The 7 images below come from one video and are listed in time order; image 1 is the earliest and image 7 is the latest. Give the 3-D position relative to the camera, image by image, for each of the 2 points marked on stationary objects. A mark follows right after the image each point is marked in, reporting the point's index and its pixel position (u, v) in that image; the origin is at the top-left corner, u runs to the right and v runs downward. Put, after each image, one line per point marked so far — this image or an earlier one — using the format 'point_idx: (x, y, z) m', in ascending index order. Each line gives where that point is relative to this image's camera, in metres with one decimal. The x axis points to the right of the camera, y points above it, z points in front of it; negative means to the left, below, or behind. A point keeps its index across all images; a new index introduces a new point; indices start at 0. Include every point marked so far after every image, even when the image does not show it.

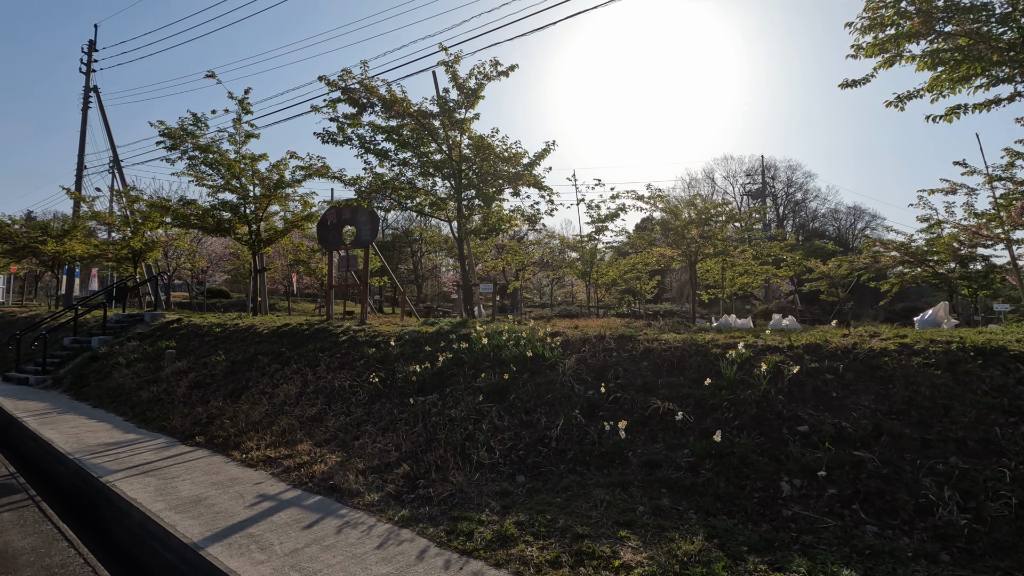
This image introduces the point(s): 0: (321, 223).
0: (-4.1, +1.4, +11.4) m
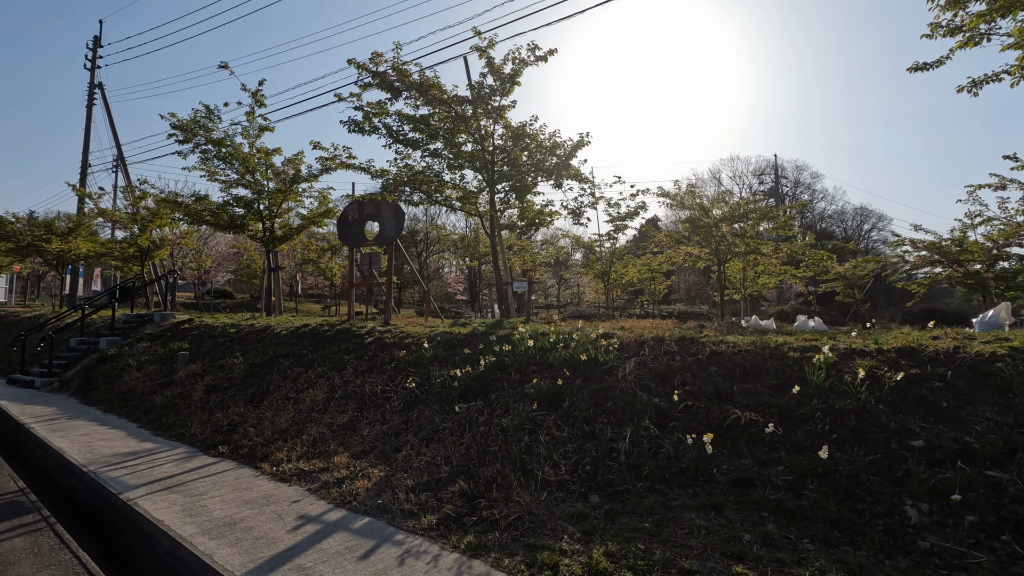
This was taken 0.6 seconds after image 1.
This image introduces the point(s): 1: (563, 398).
0: (-3.5, +1.4, +10.9) m
1: (+0.6, -1.2, +5.8) m
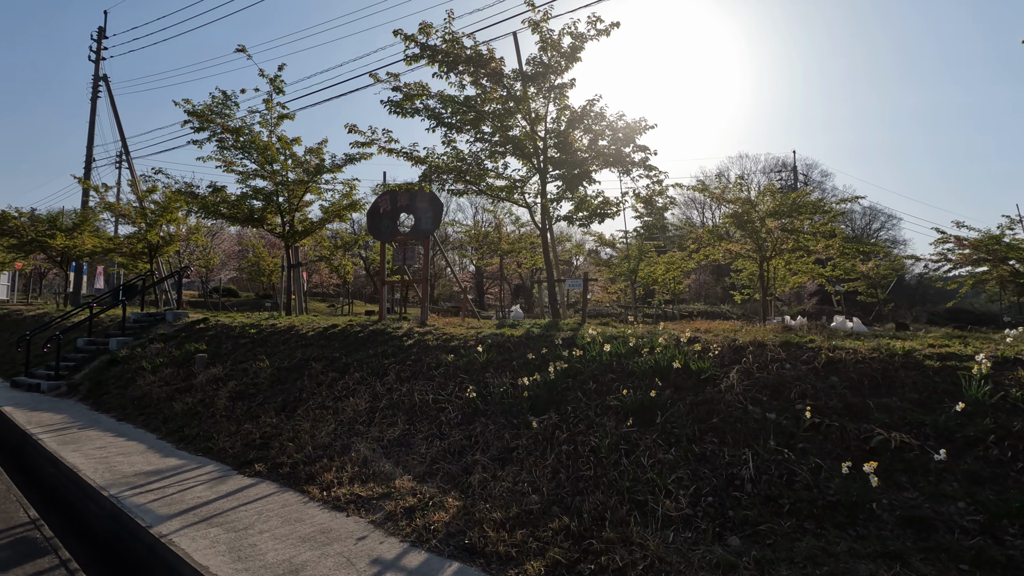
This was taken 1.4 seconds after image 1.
0: (-2.7, +1.5, +10.1) m
1: (+1.4, -1.2, +5.1) m
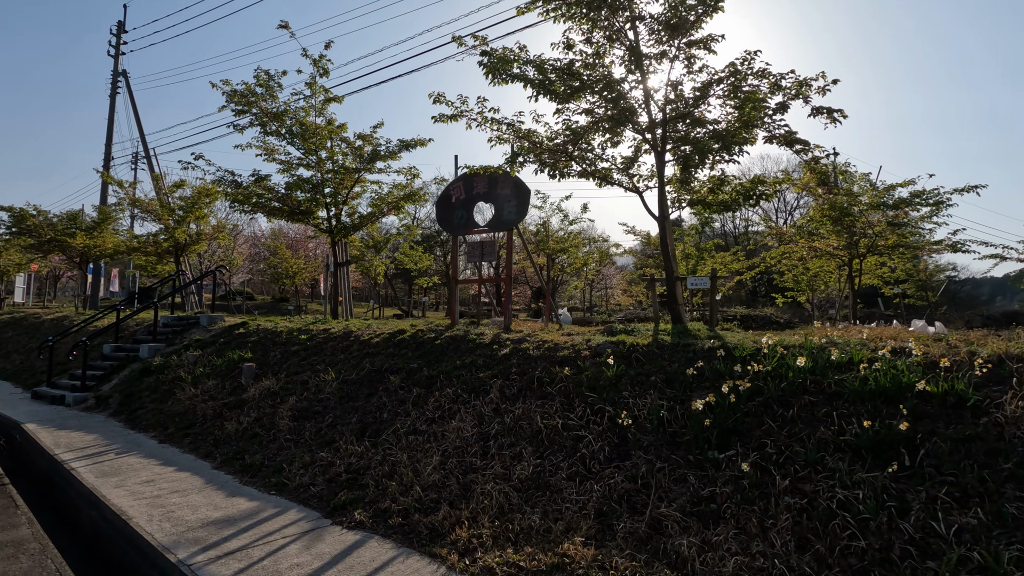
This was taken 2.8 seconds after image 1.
0: (-1.2, +1.5, +8.8) m
1: (+2.8, -1.2, +3.7) m
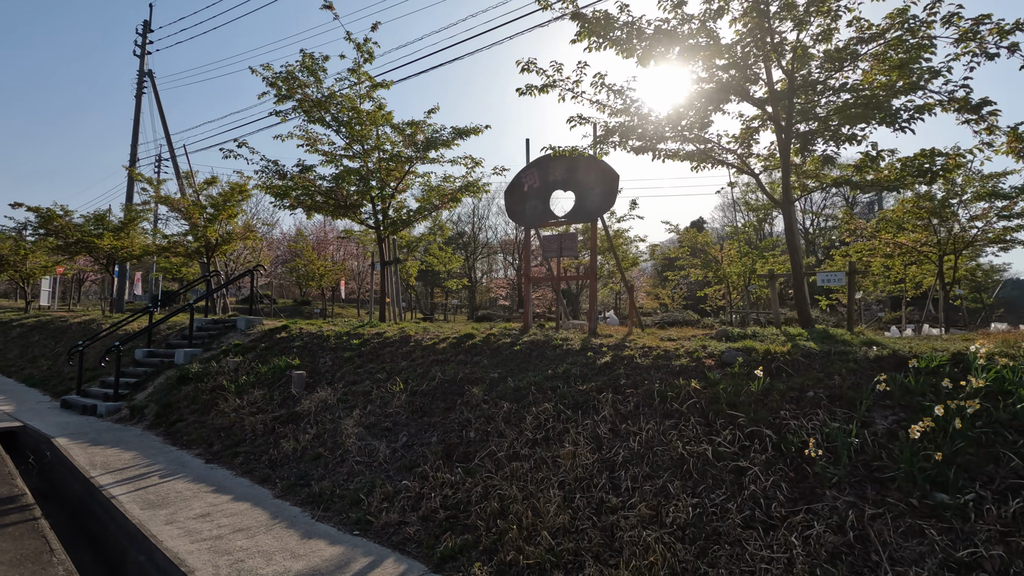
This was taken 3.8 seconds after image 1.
0: (0.0, +1.5, +7.9) m
1: (+3.9, -1.1, +2.7) m
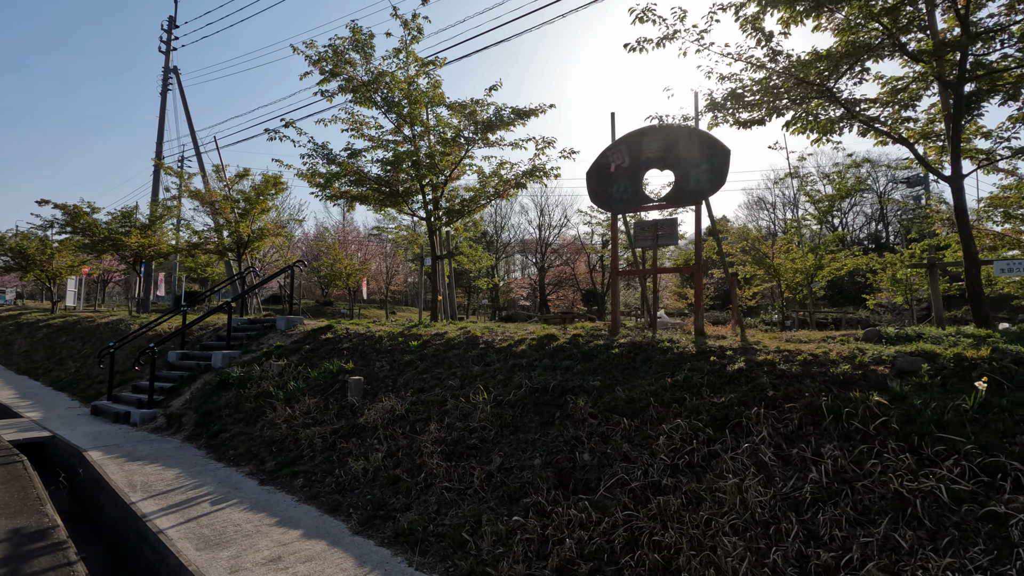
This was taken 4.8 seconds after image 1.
0: (+1.1, +1.6, +6.9) m
1: (+4.8, -1.0, +1.6) m
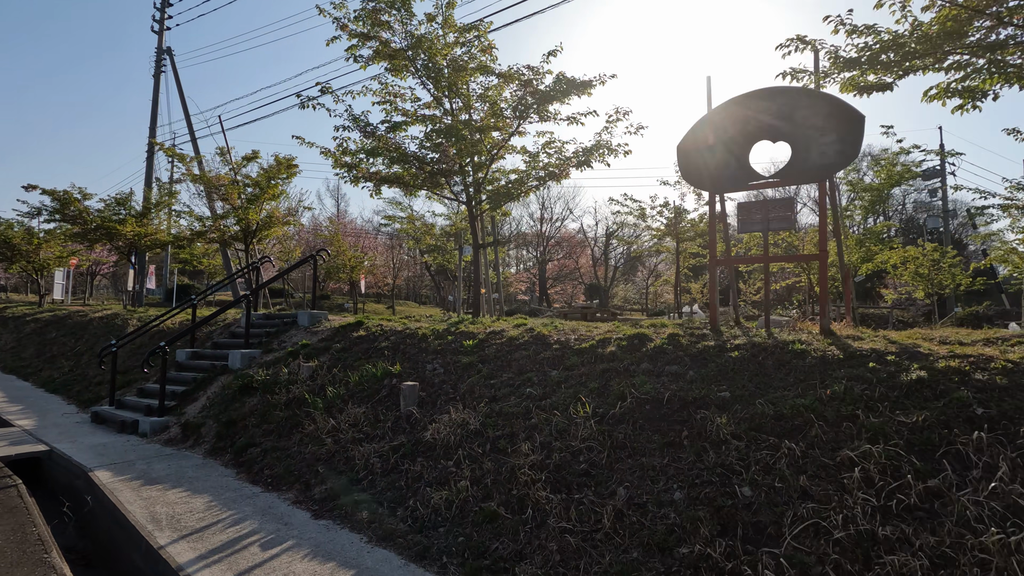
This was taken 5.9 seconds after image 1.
0: (+2.0, +1.6, +6.0) m
1: (+5.8, -1.0, +0.7) m
